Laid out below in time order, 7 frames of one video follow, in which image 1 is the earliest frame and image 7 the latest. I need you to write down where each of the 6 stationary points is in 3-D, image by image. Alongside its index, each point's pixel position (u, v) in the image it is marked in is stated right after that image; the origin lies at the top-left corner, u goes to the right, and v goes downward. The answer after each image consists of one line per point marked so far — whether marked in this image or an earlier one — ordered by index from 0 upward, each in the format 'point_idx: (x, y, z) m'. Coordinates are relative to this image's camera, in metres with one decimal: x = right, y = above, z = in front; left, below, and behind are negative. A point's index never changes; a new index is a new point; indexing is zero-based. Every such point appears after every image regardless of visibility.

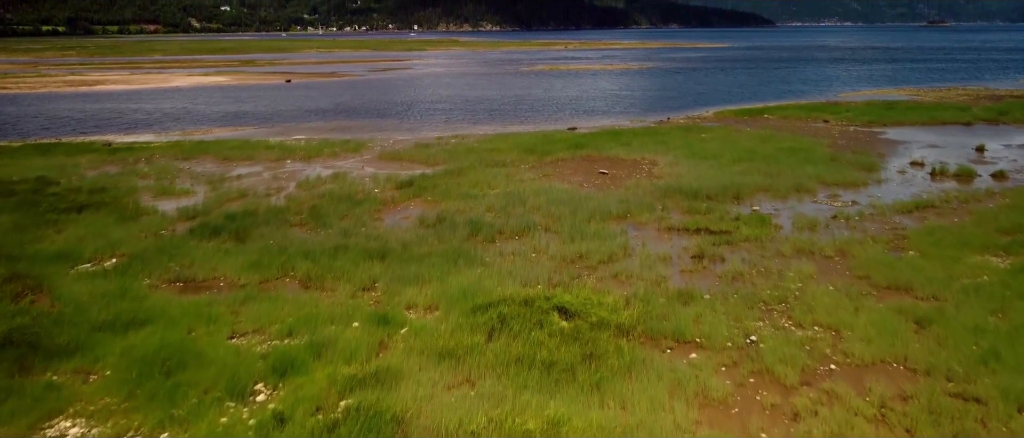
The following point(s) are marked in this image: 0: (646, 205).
0: (+3.0, +0.3, +14.3) m
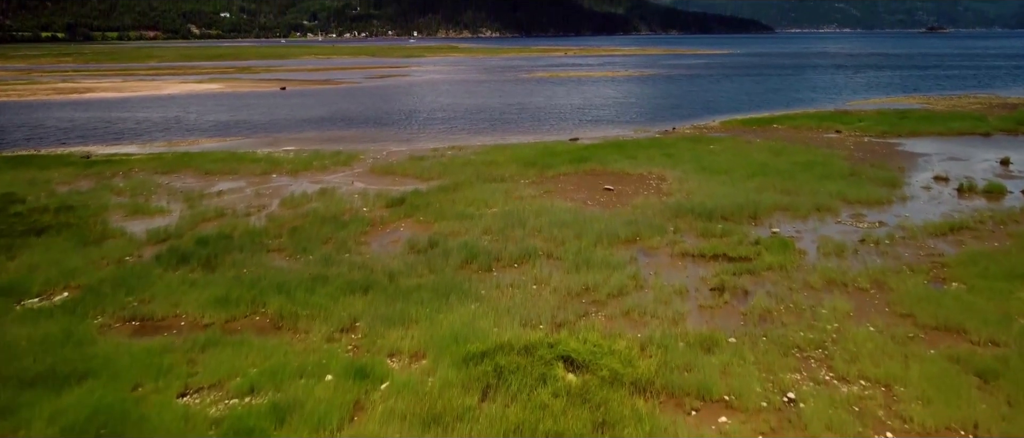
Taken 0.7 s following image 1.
0: (+2.9, -0.2, +13.2) m
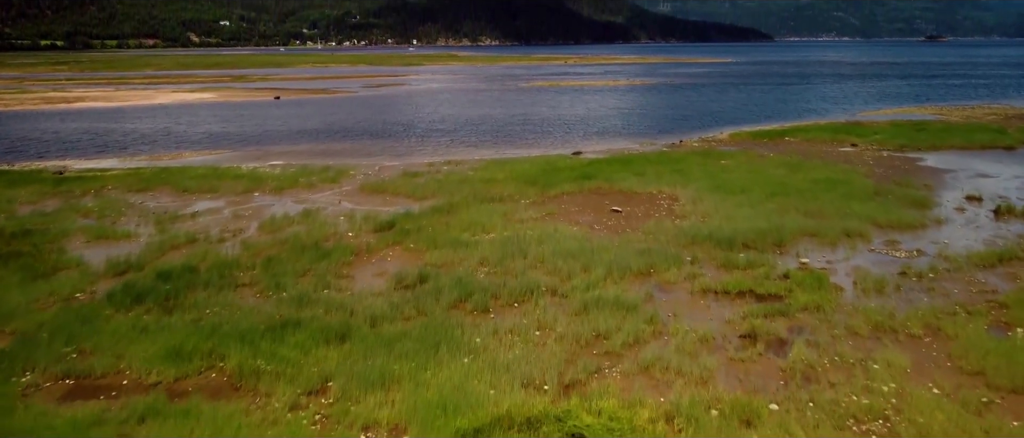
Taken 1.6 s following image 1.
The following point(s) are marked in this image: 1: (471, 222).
0: (+2.9, -0.7, +11.8) m
1: (-0.9, -0.1, +14.3) m
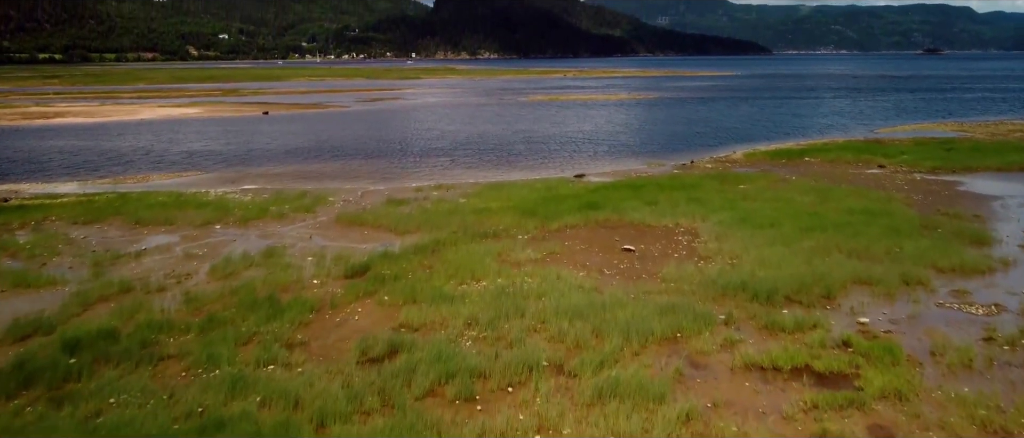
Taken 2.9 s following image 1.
0: (+2.8, -1.5, +9.7) m
1: (-1.0, -0.9, +12.1) m
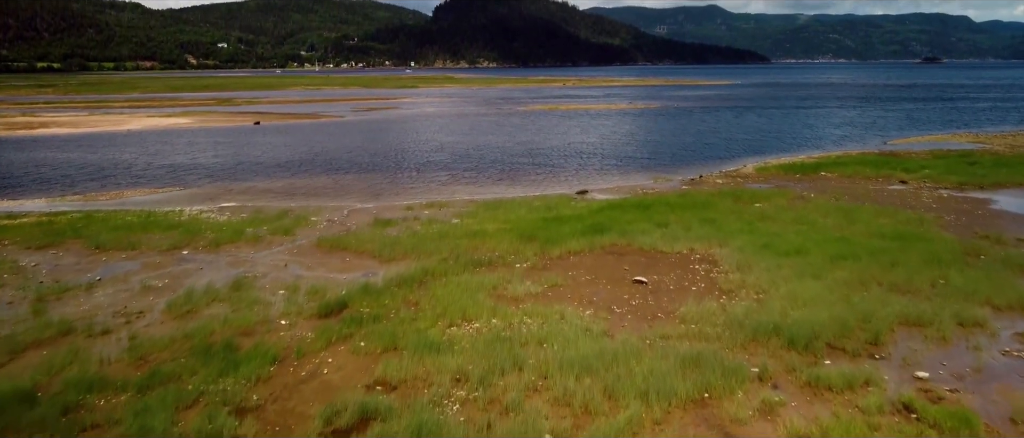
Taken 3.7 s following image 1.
0: (+2.8, -1.9, +8.2) m
1: (-1.0, -1.4, +10.7) m
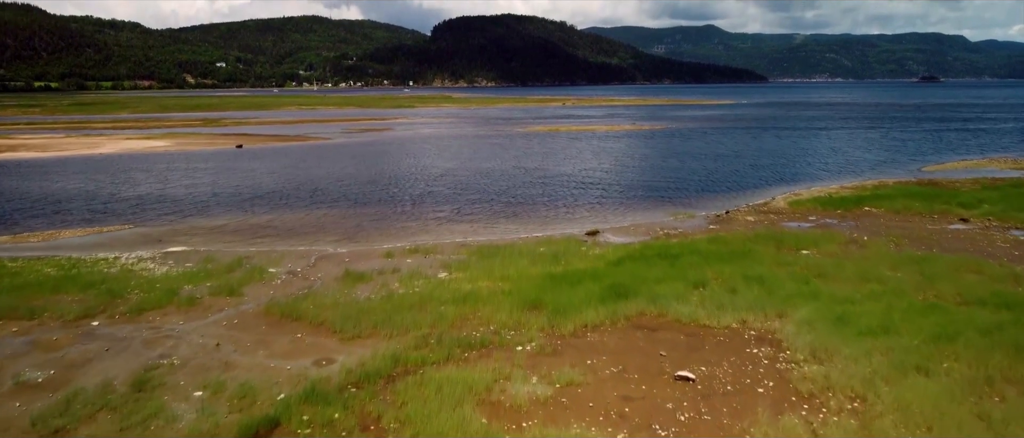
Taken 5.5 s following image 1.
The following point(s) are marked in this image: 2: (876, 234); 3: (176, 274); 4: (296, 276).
0: (+2.8, -2.8, +5.1) m
1: (-1.0, -2.4, +7.6) m
2: (+9.8, -0.4, +17.4) m
3: (-7.4, -1.2, +14.3) m
4: (-4.7, -1.2, +14.3) m
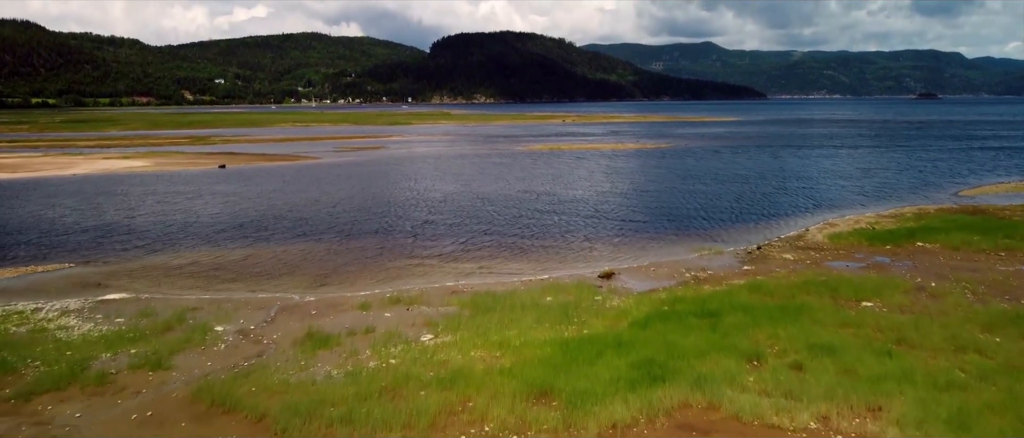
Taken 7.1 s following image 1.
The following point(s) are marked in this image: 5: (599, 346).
0: (+2.8, -3.5, +2.4) m
1: (-1.0, -3.1, +4.8) m
2: (+9.8, -1.3, +14.7) m
3: (-7.3, -2.1, +11.6) m
4: (-4.7, -2.1, +11.6) m
5: (+1.3, -2.0, +10.1) m
